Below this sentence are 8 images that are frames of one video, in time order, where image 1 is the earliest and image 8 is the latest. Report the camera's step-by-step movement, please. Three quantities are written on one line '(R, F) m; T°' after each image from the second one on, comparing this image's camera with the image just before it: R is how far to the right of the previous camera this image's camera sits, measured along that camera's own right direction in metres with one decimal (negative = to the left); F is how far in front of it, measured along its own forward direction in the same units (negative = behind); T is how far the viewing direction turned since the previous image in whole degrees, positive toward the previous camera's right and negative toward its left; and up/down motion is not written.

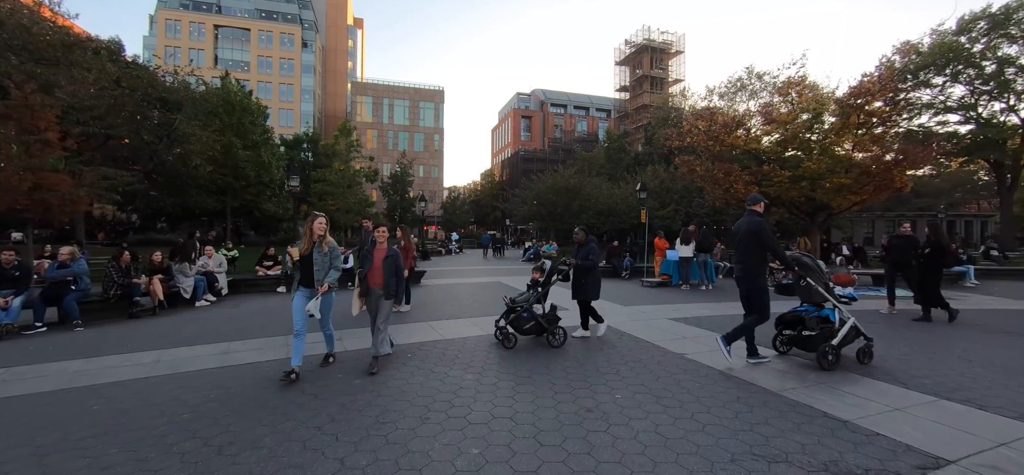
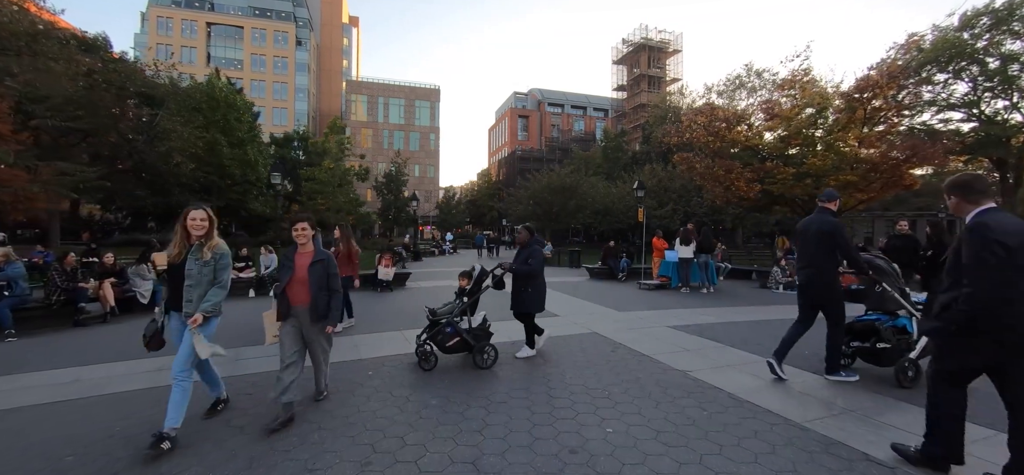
(+0.2, +0.7) m; 0°
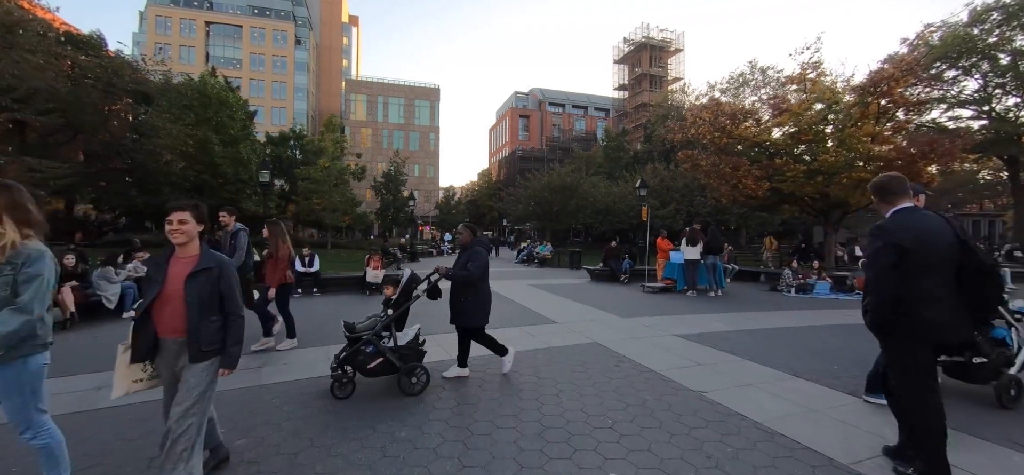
(+0.1, +0.6) m; 0°
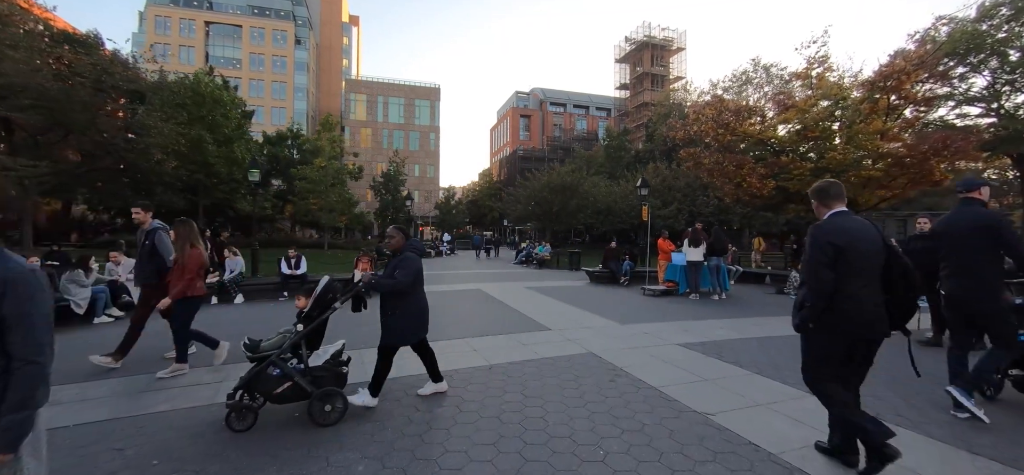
(+0.2, +0.4) m; 0°
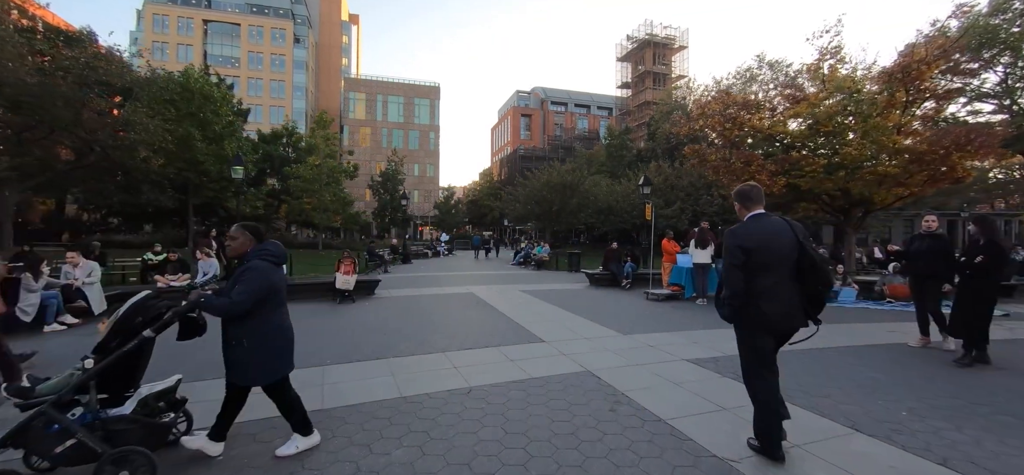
(+0.2, +0.7) m; 0°
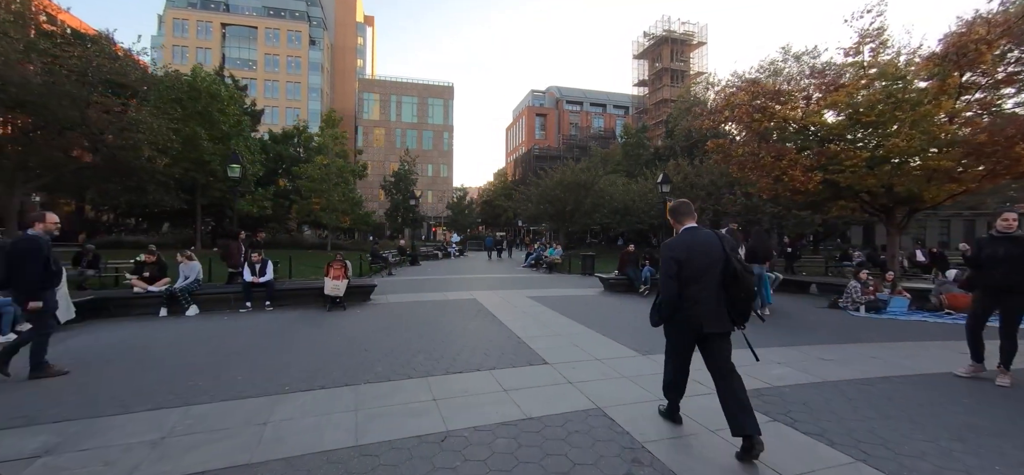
(+0.2, +0.9) m; -2°
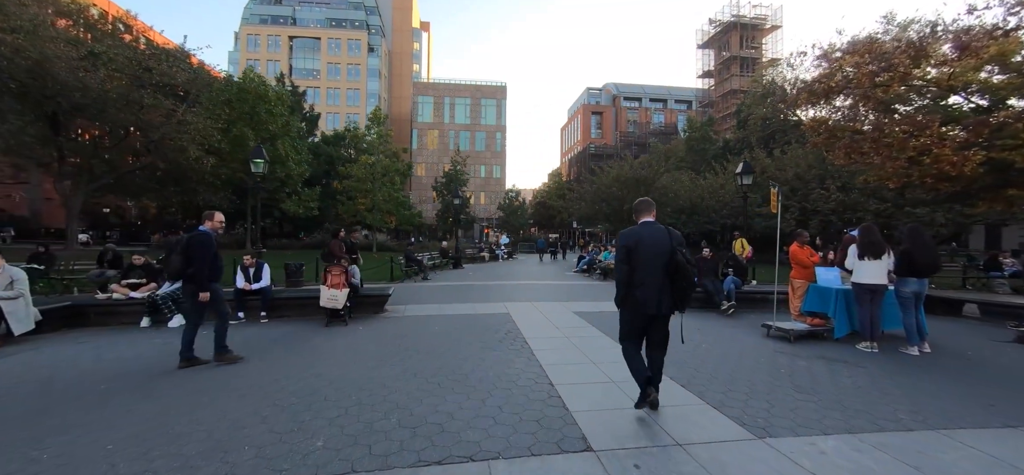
(+0.3, +2.0) m; -8°
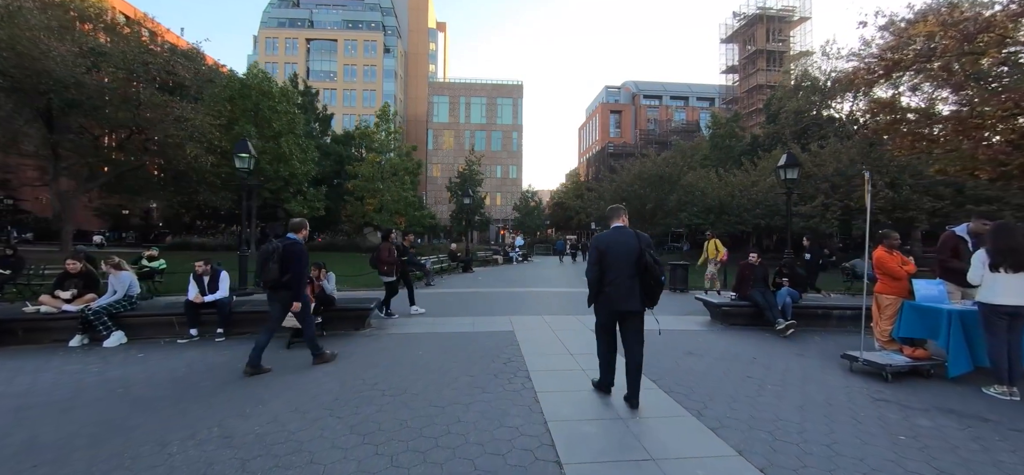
(+0.2, +1.4) m; -3°
